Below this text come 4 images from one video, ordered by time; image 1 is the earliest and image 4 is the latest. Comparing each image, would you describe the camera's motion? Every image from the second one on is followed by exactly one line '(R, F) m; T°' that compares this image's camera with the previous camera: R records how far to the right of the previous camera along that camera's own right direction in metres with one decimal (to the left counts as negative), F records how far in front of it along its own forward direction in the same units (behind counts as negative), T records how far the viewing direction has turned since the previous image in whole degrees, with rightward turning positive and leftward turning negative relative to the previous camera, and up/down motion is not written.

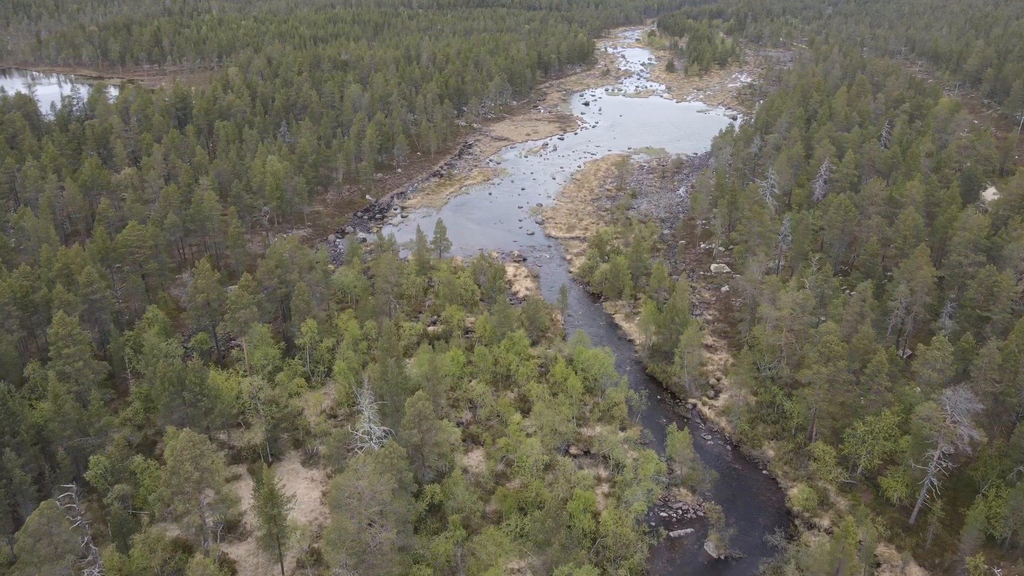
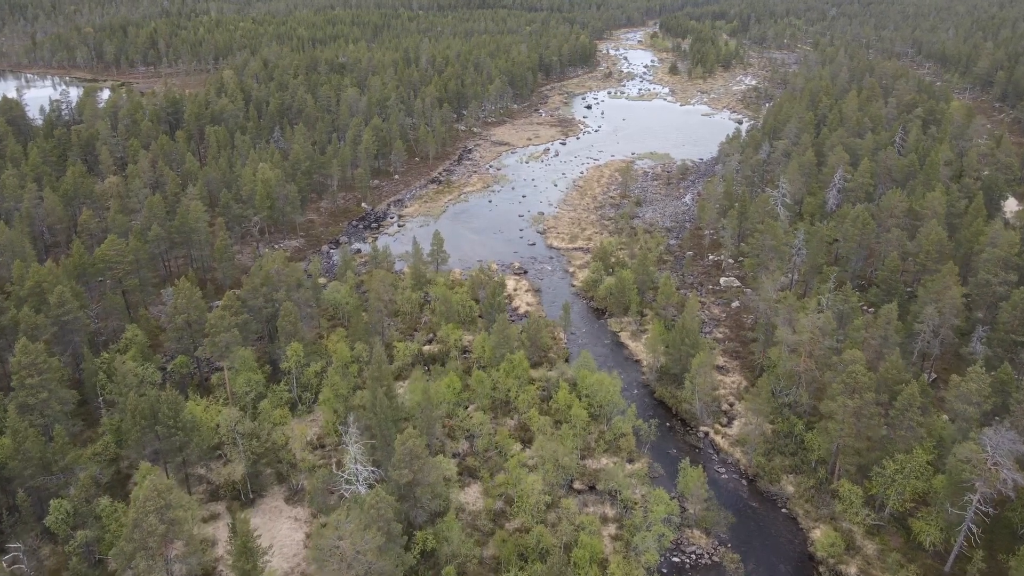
(+0.1, +3.3) m; 0°
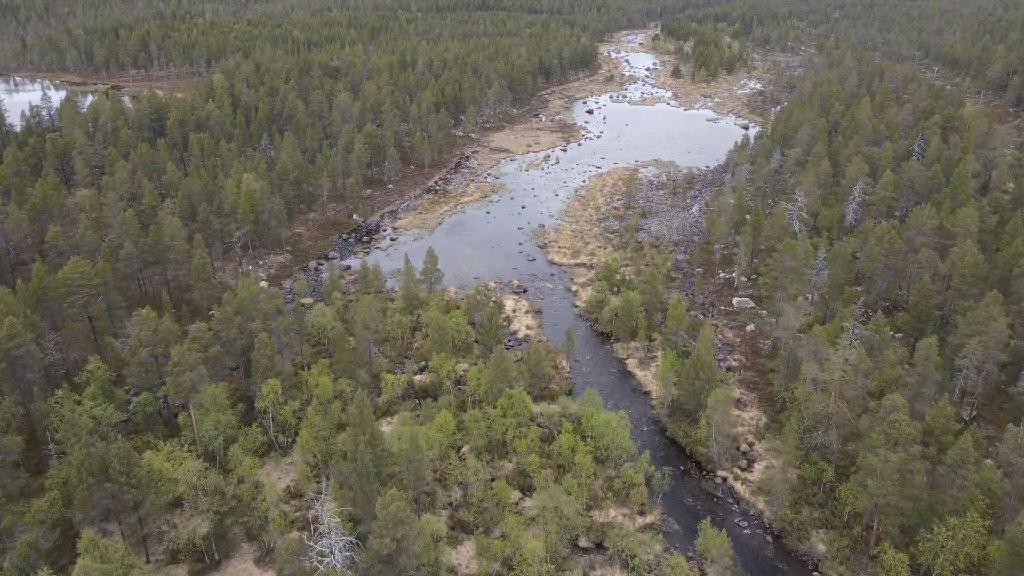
(+0.1, +4.7) m; 0°
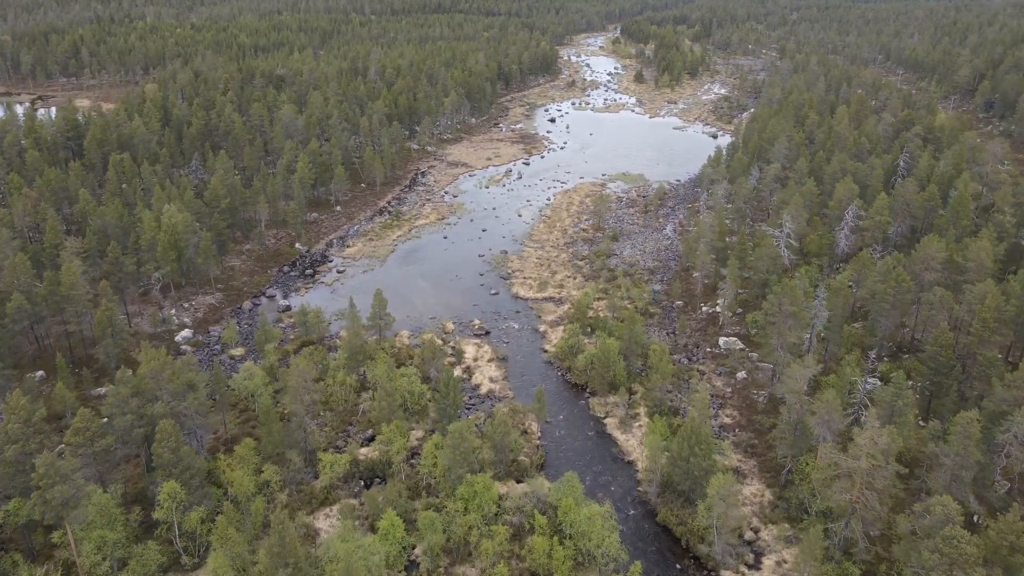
(+0.5, +7.9) m; +3°
